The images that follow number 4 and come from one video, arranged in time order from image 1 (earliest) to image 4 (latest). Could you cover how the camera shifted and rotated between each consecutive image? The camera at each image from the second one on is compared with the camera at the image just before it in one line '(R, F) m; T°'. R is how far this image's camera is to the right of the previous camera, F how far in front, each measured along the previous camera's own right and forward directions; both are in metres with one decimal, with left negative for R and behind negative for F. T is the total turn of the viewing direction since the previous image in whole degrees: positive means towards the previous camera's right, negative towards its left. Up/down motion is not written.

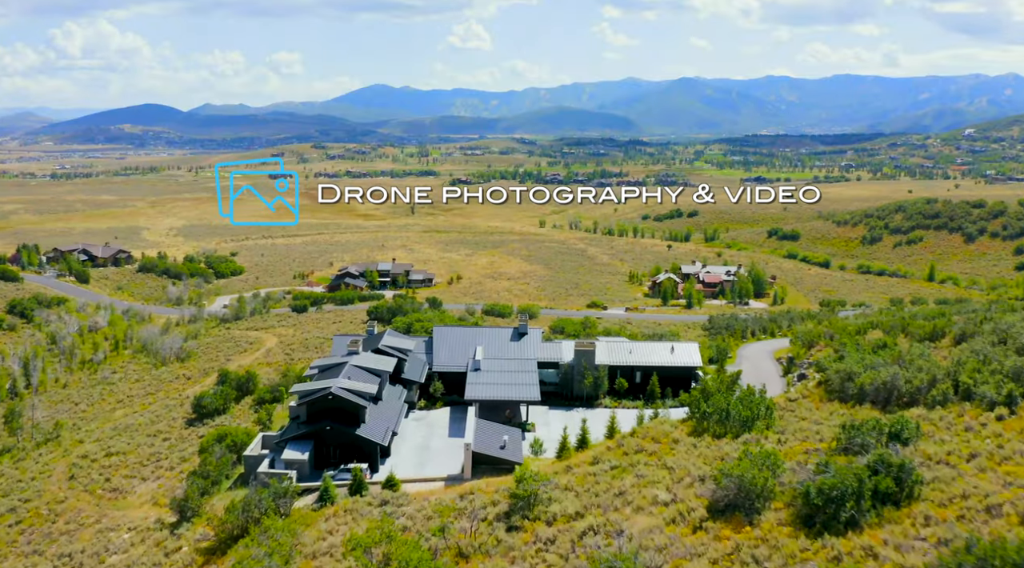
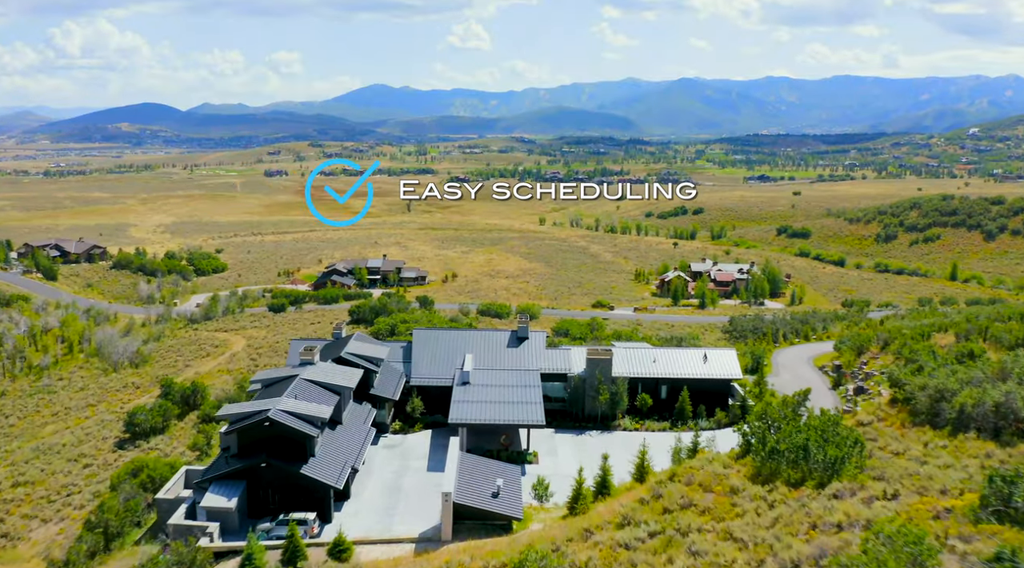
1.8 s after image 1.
(+0.1, +6.6) m; 0°
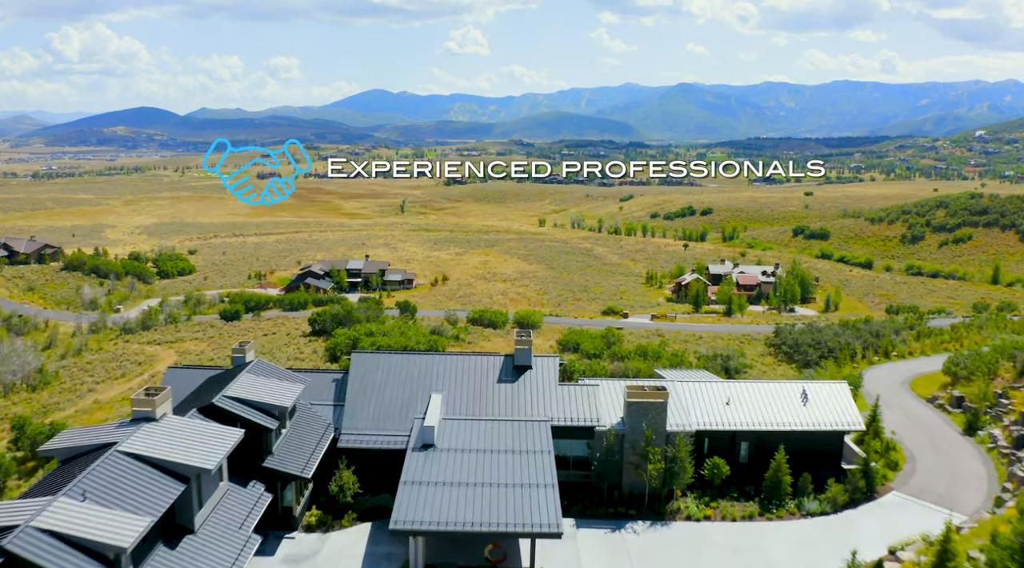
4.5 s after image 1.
(+0.1, +10.4) m; 0°
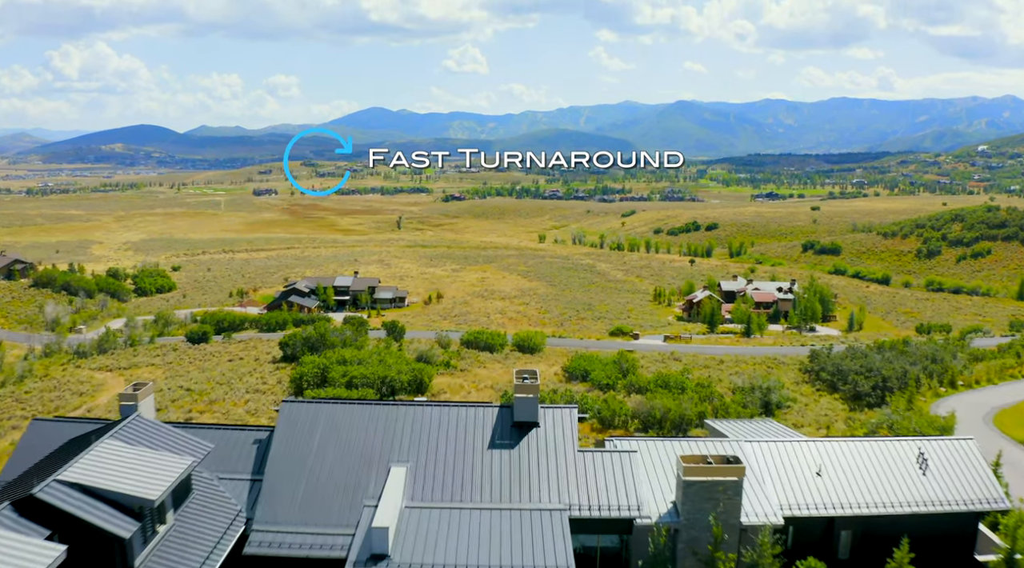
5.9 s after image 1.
(0.0, +5.5) m; 0°
